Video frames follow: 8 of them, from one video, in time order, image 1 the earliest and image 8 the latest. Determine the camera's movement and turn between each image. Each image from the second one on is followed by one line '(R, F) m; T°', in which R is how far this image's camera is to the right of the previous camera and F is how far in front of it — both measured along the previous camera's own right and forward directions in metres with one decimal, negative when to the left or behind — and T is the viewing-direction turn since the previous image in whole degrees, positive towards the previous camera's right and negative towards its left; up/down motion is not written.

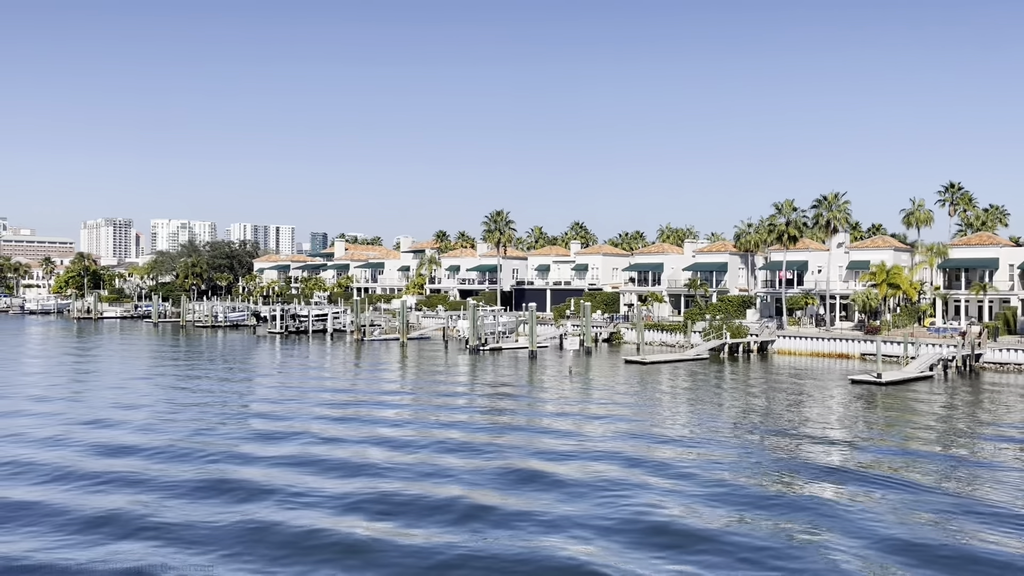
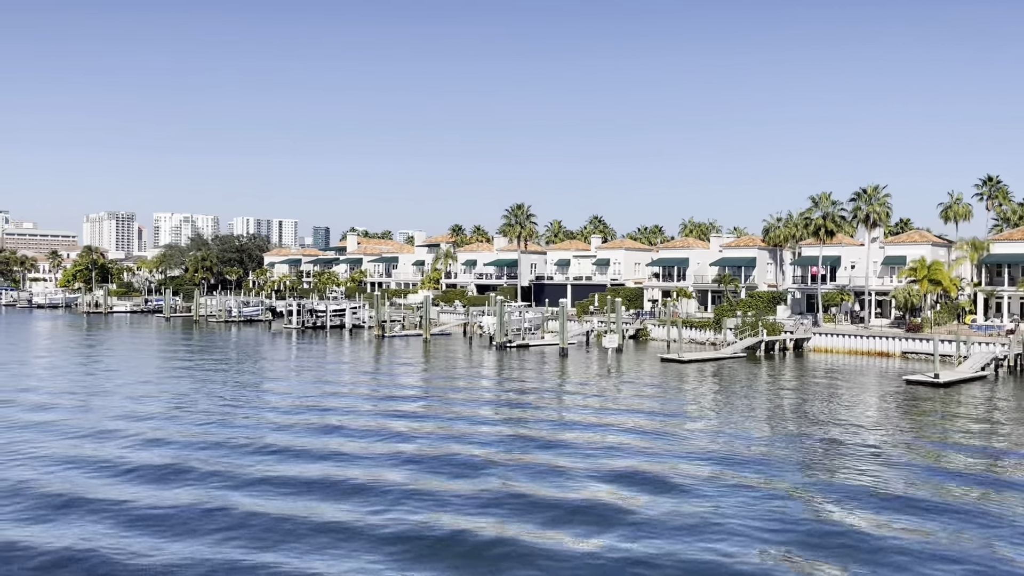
(-1.8, +1.9) m; 0°
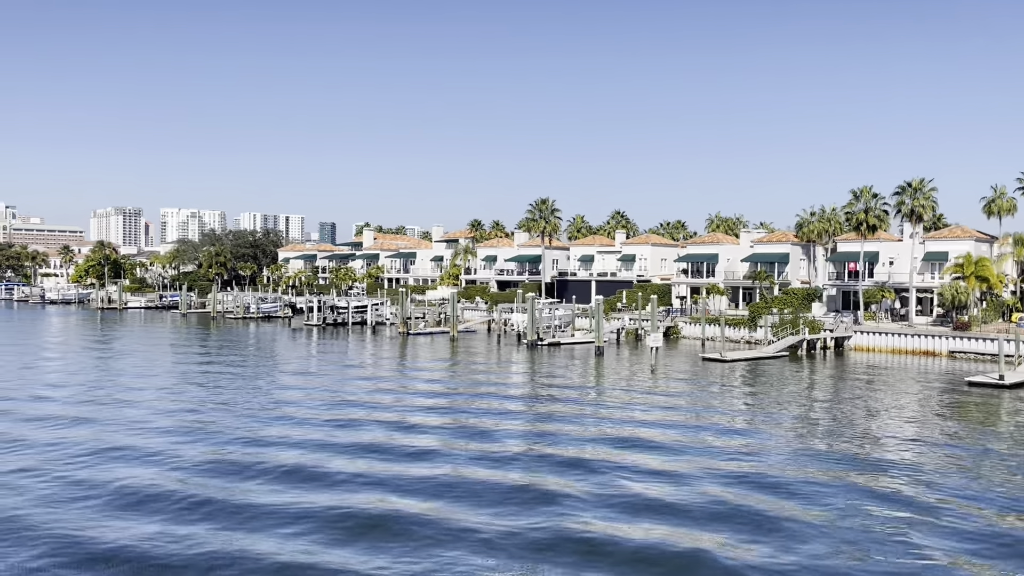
(-1.7, +1.7) m; 0°
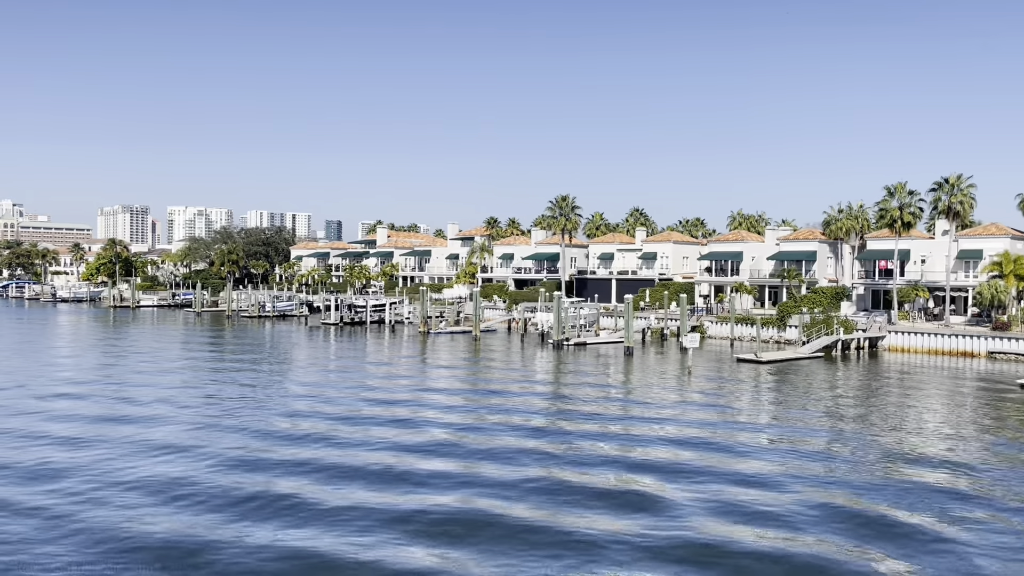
(-1.3, +1.3) m; 0°
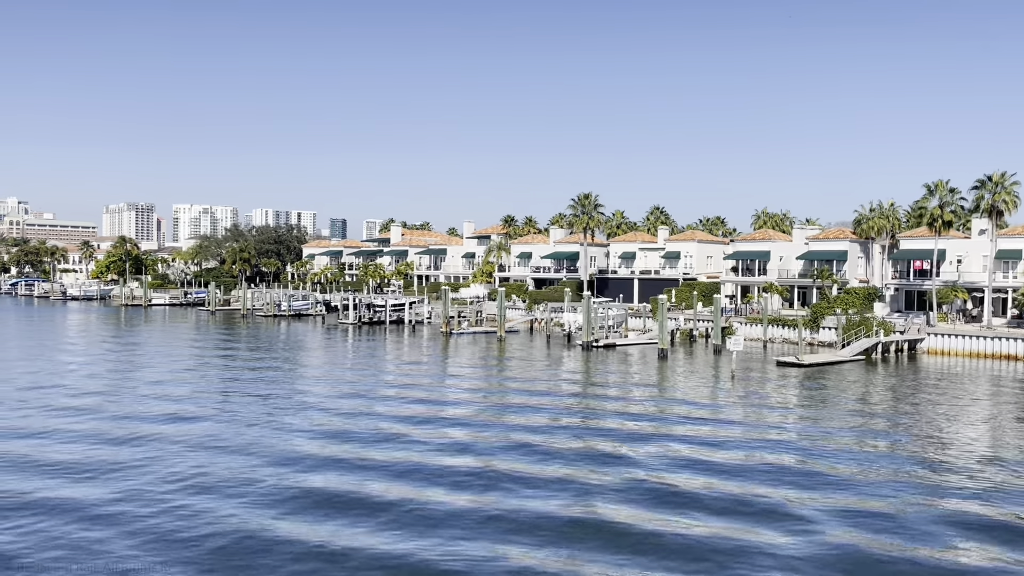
(-1.5, +1.6) m; 0°
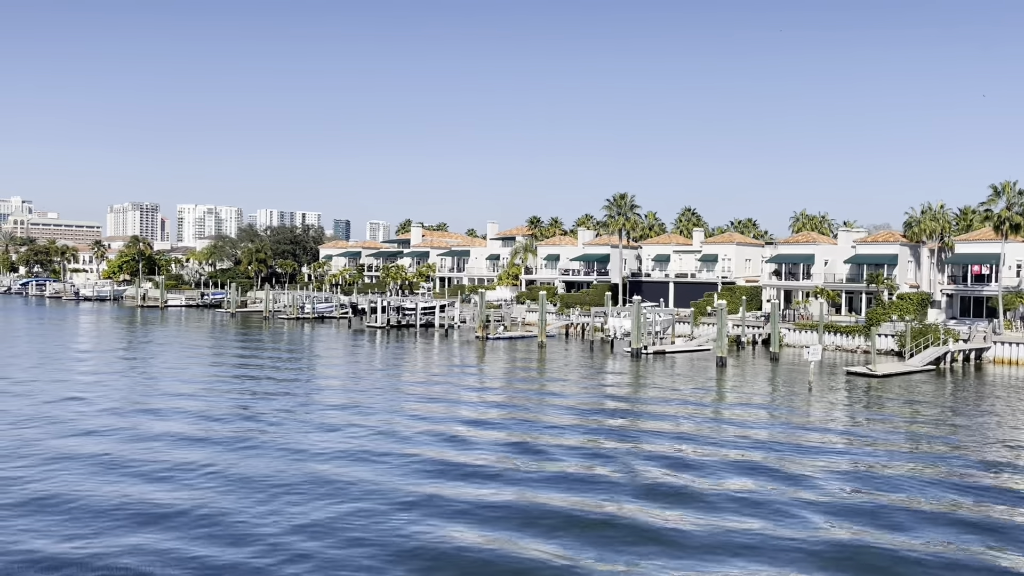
(-2.5, +2.6) m; 0°
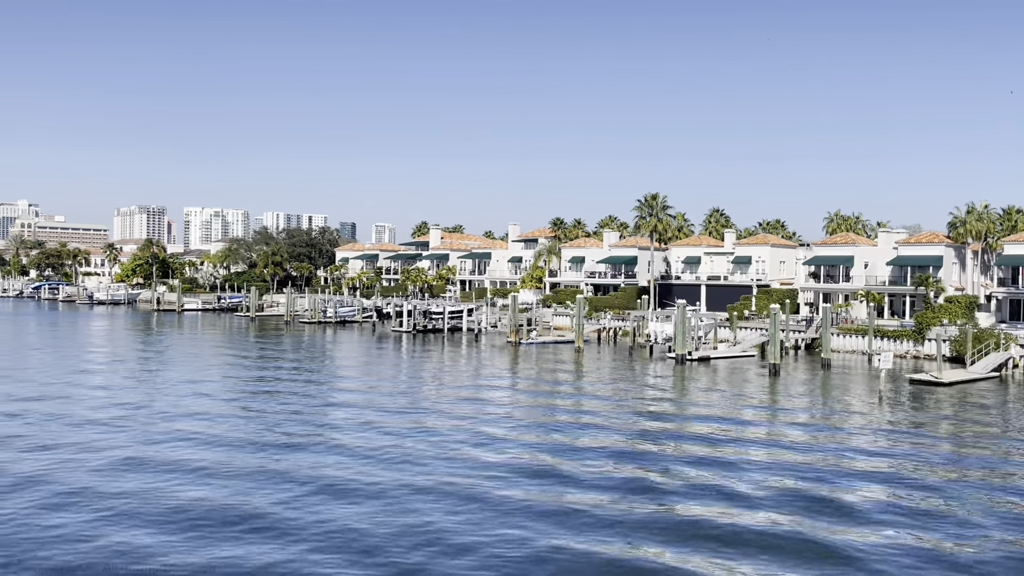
(-1.9, +2.0) m; 0°
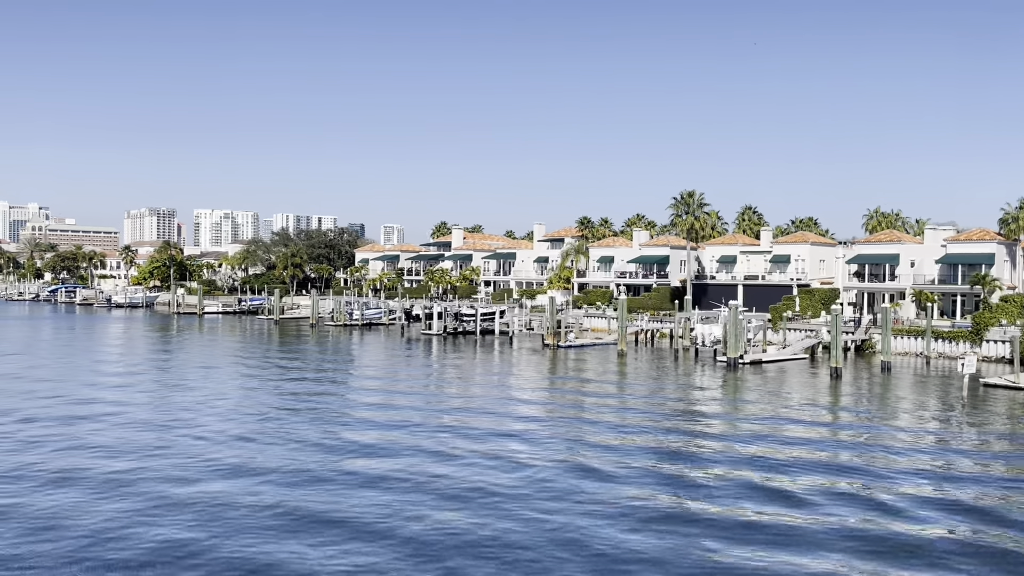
(-1.9, +2.0) m; -1°
